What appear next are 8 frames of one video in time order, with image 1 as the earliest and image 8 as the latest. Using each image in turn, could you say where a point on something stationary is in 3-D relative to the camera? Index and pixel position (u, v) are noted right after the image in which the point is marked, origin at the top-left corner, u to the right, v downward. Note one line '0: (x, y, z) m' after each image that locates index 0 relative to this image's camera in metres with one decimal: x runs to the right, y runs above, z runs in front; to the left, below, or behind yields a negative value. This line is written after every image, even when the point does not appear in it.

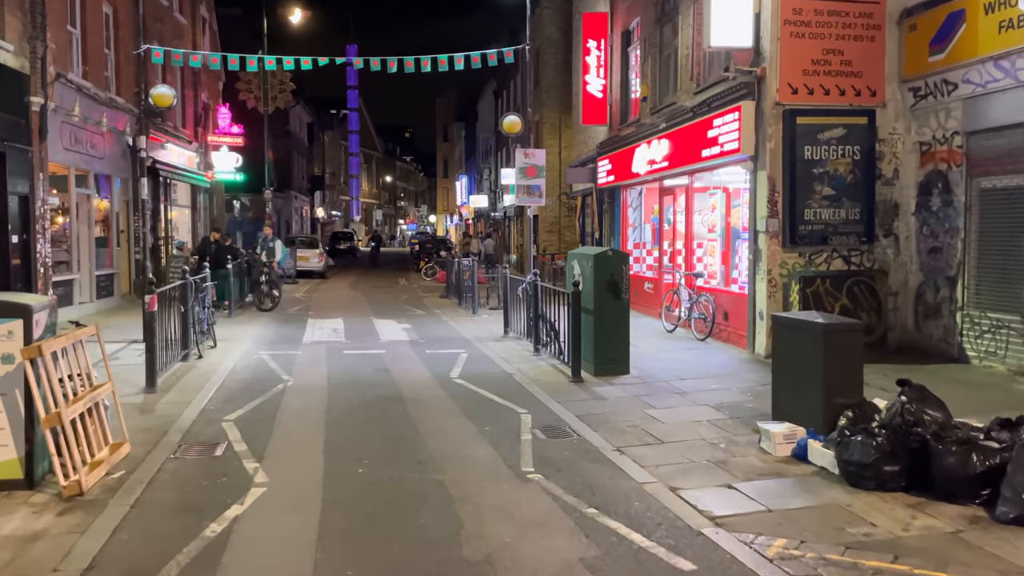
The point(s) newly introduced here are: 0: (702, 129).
0: (+2.8, +2.4, +12.1) m
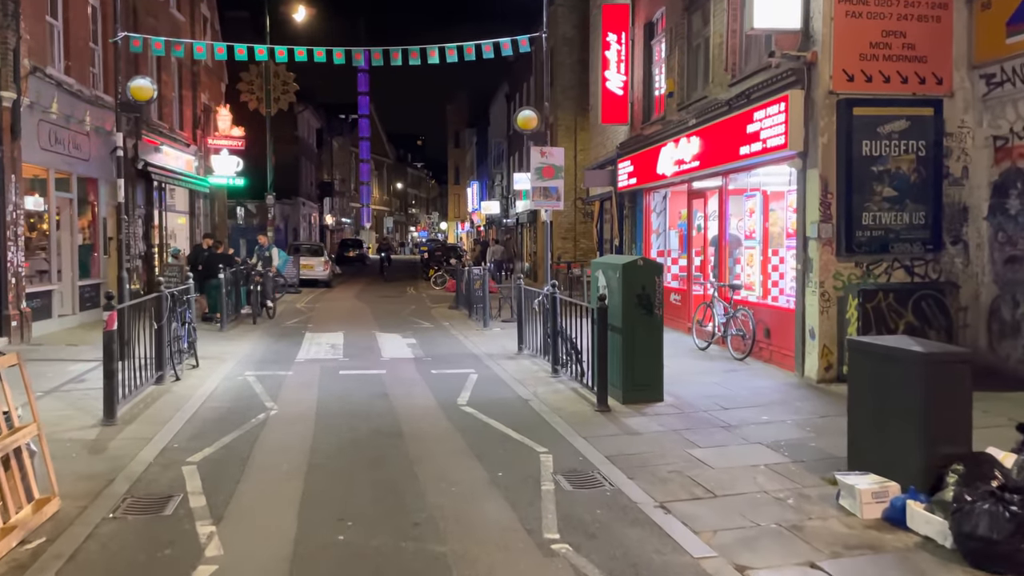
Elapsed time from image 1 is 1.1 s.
0: (+3.0, +2.2, +10.8) m
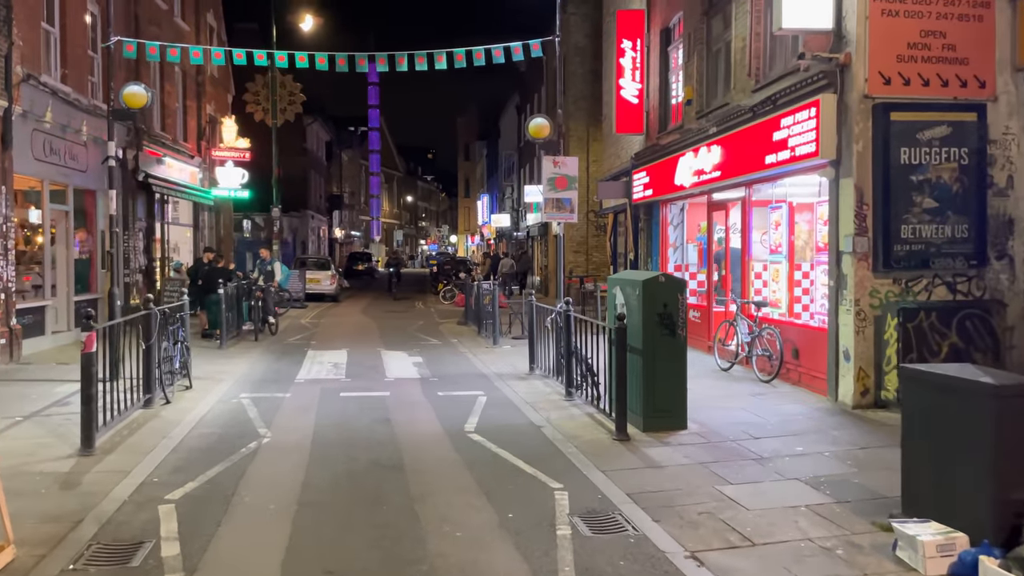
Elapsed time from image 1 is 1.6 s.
0: (+3.2, +2.0, +10.2) m
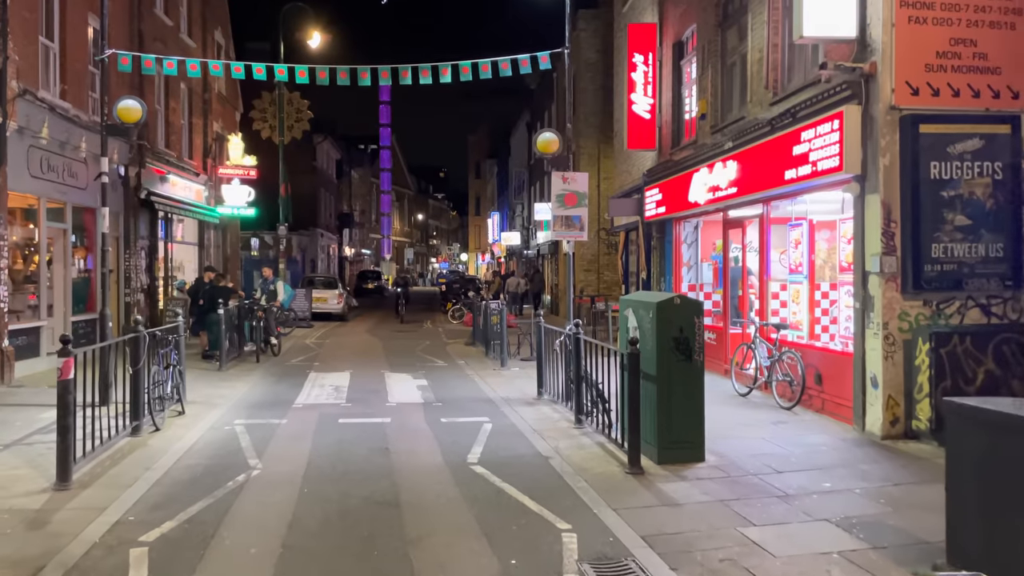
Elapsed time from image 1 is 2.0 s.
0: (+3.2, +1.7, +9.8) m
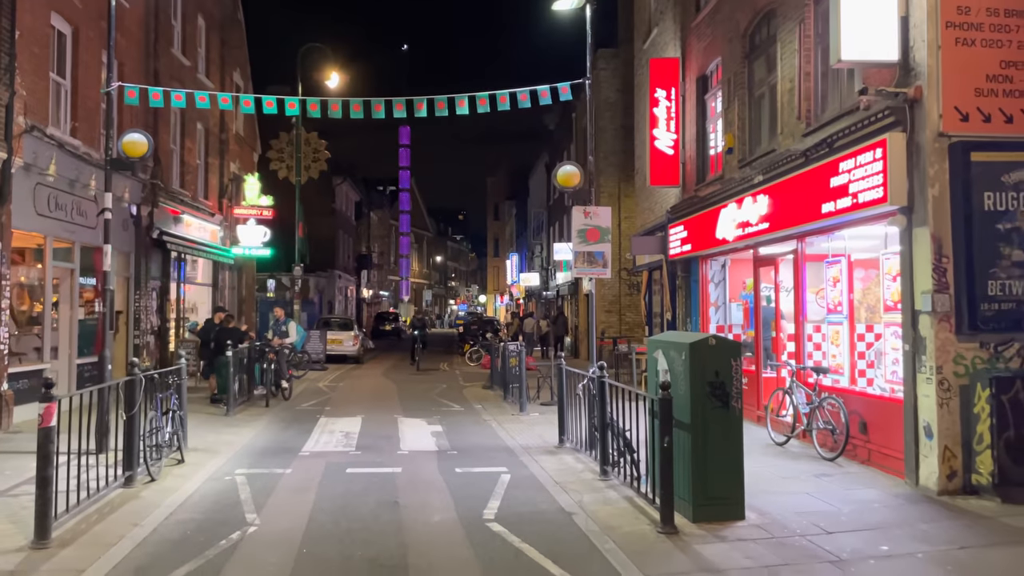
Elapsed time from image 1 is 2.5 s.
0: (+3.5, +1.2, +9.2) m
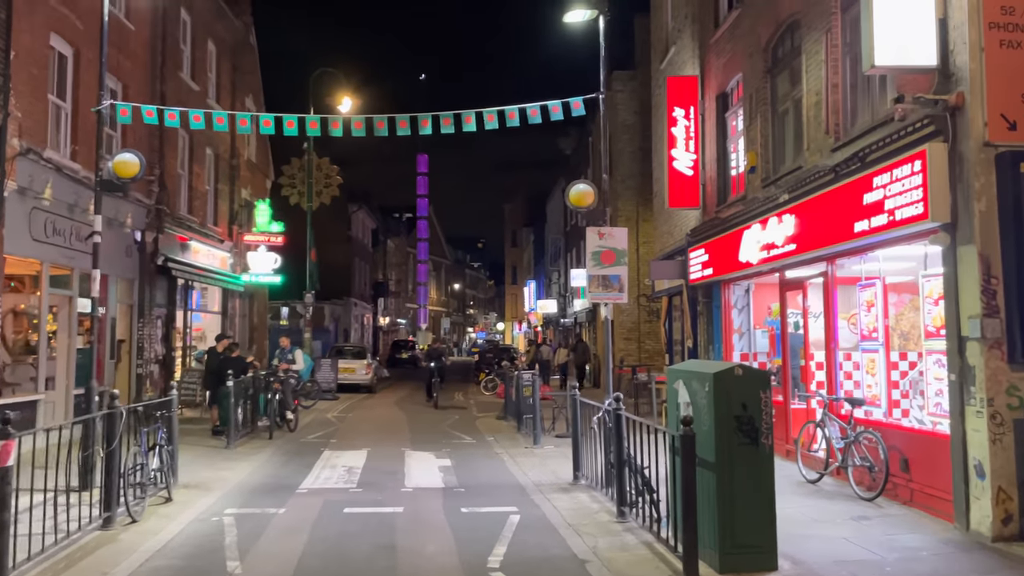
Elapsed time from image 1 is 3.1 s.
0: (+3.5, +1.0, +8.6) m
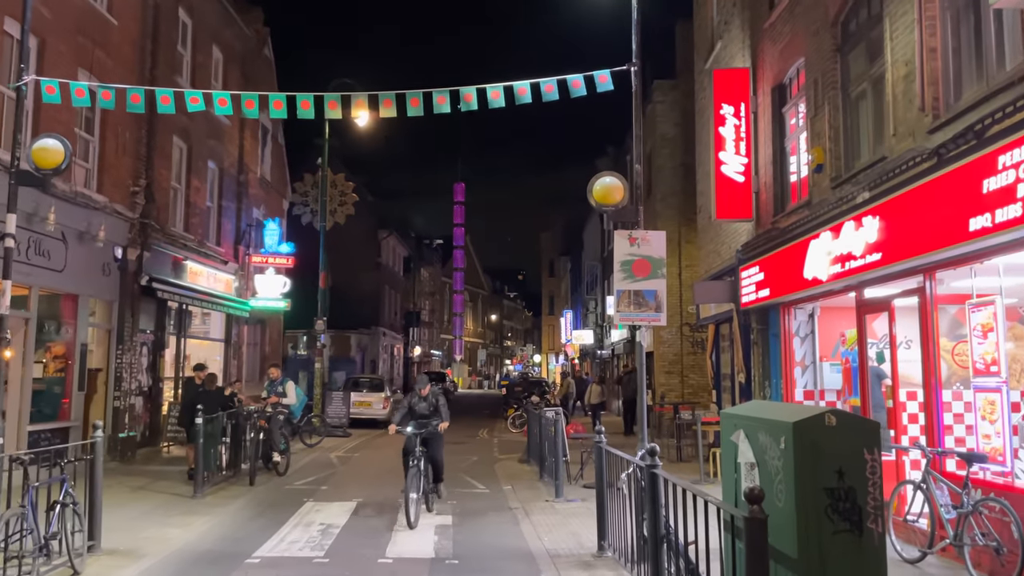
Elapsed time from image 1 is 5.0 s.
0: (+3.6, +0.9, +6.5) m
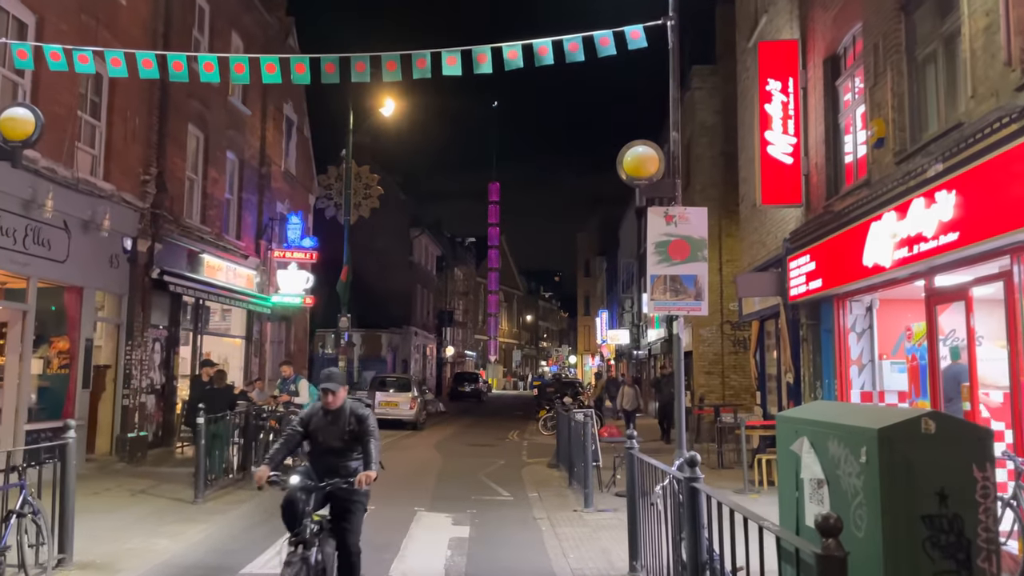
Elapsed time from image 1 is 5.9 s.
0: (+3.7, +1.0, +5.4) m
